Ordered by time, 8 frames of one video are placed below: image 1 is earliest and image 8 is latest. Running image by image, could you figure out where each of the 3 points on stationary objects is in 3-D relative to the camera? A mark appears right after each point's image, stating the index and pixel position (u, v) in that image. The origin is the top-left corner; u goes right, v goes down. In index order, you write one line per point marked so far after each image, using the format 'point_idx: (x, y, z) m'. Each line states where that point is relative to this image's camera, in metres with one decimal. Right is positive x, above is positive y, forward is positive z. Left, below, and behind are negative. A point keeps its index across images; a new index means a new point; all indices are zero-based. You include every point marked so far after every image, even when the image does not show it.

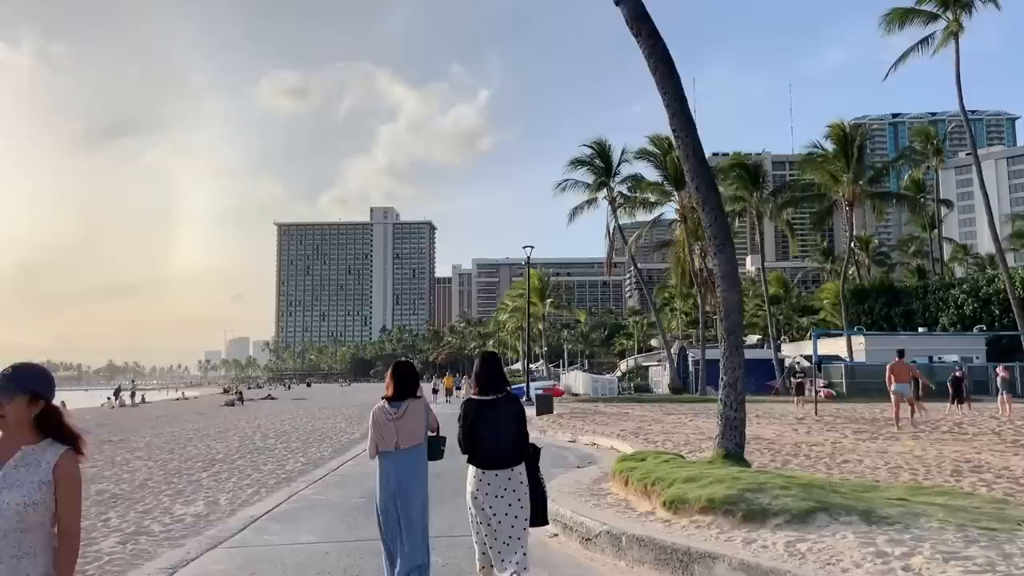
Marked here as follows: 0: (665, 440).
0: (+2.5, -2.5, +13.6) m
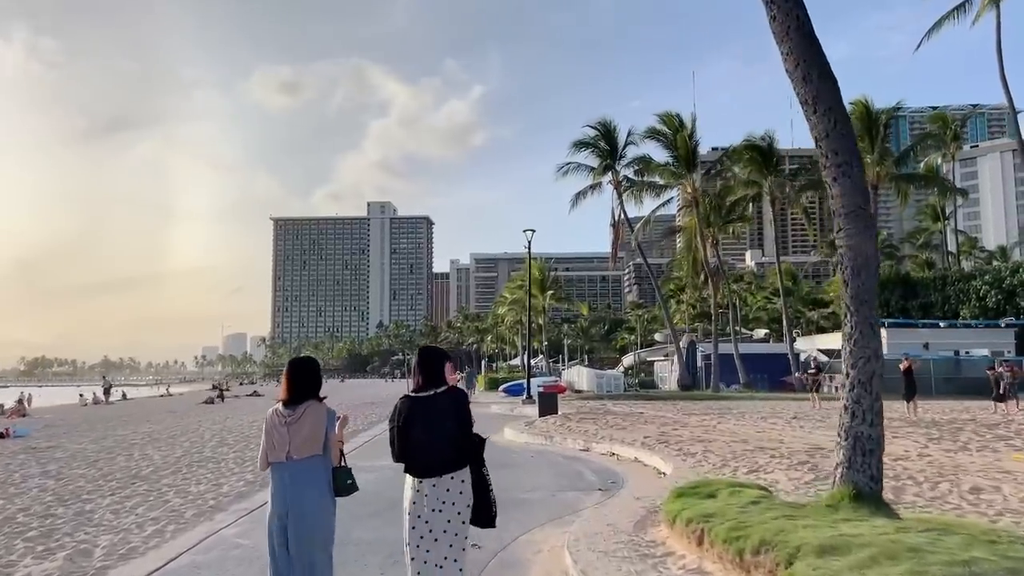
0: (+2.5, -2.2, +10.8) m
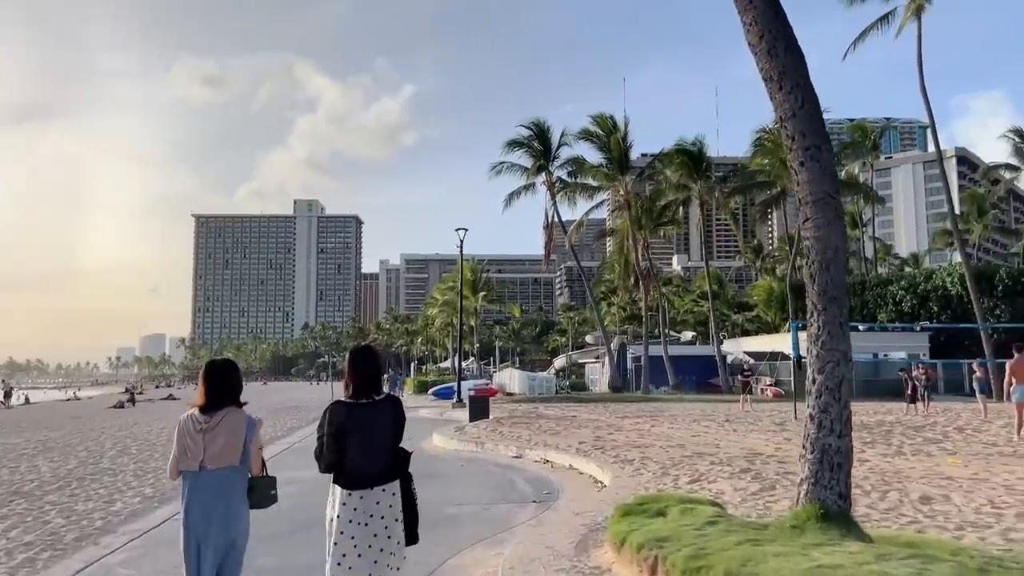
0: (+1.6, -2.2, +10.4) m
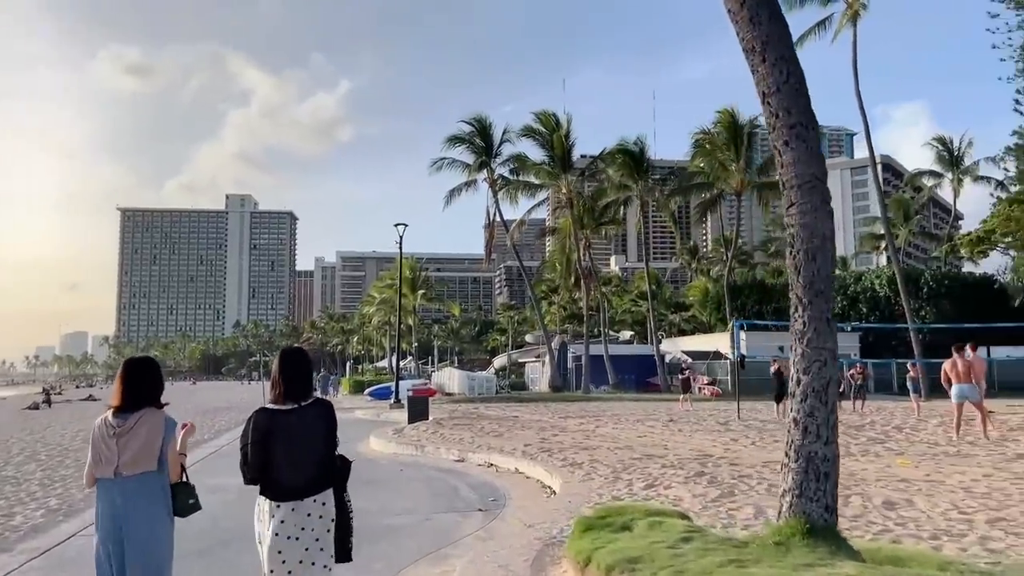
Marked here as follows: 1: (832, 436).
0: (+0.9, -2.1, +10.0) m
1: (+1.6, -0.7, +4.0) m
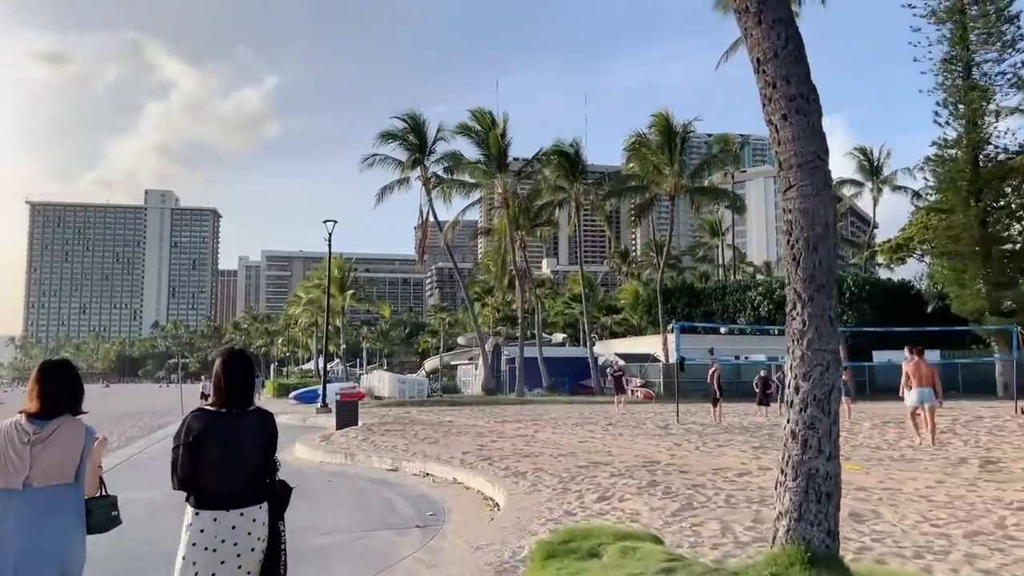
0: (+0.2, -2.1, +9.4) m
1: (+1.4, -0.7, +3.5) m
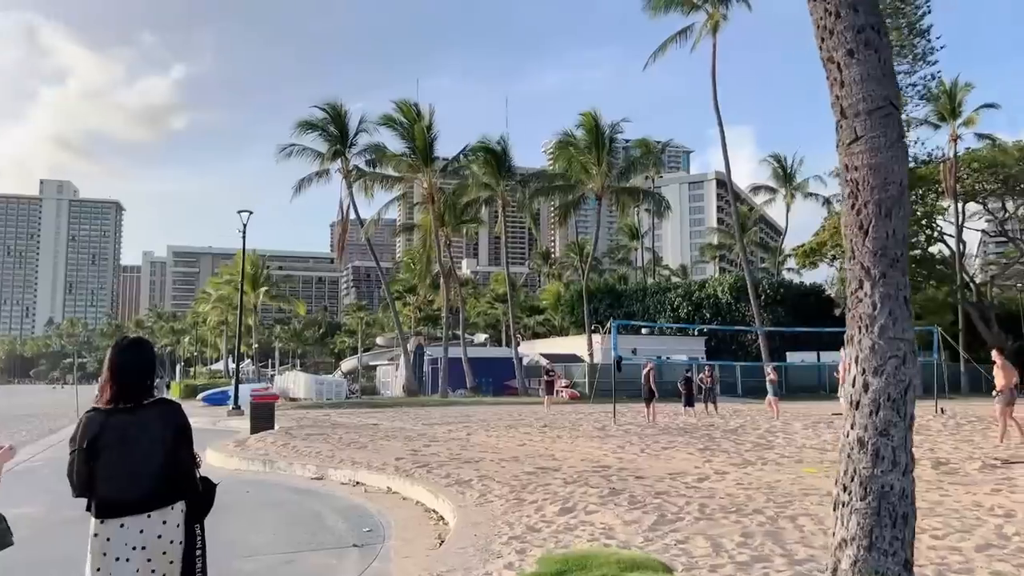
0: (-0.4, -2.0, +8.6) m
1: (+1.4, -0.6, +2.8) m
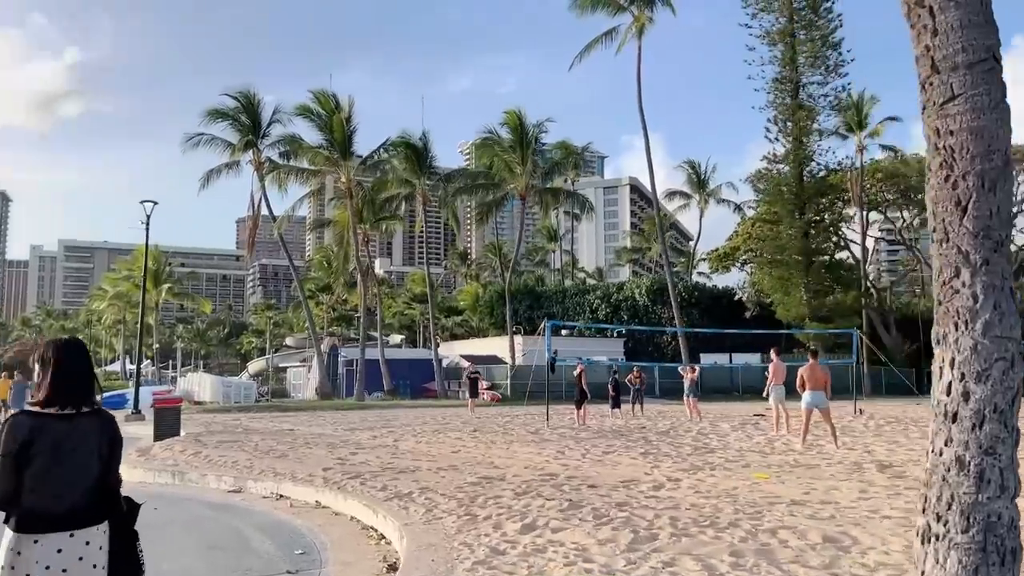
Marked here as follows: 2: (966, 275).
0: (-0.9, -2.0, +7.9) m
1: (+1.5, -0.6, +2.4) m
2: (+1.3, +0.1, +2.4) m
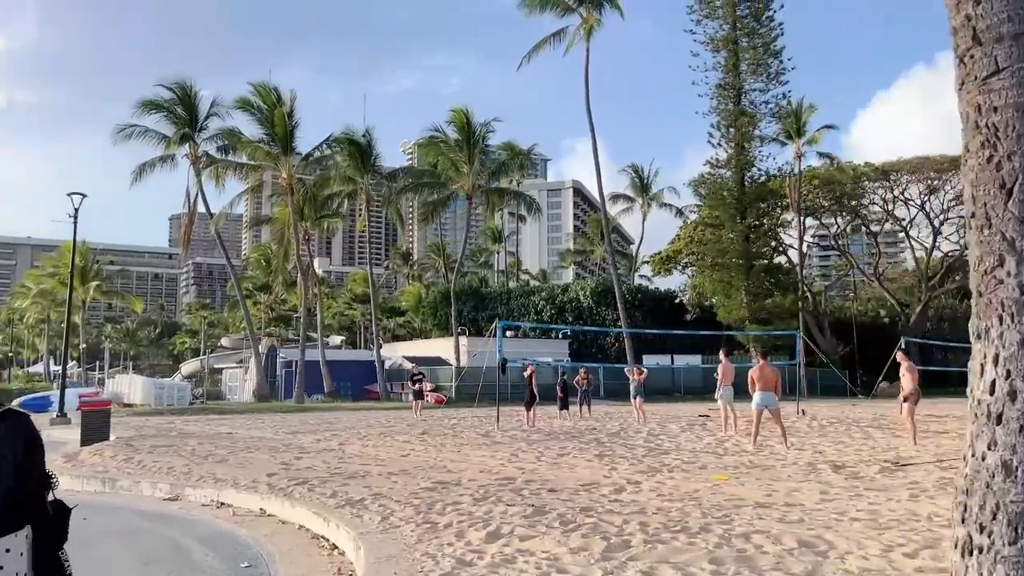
0: (-1.3, -1.9, +7.5) m
1: (+1.5, -0.5, +2.2) m
2: (+1.4, +0.1, +2.2) m
